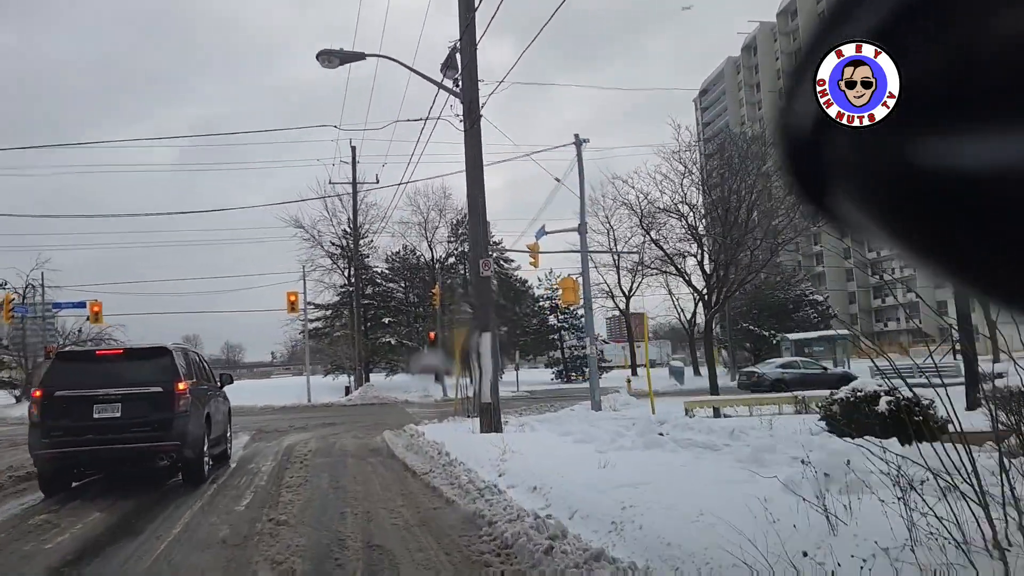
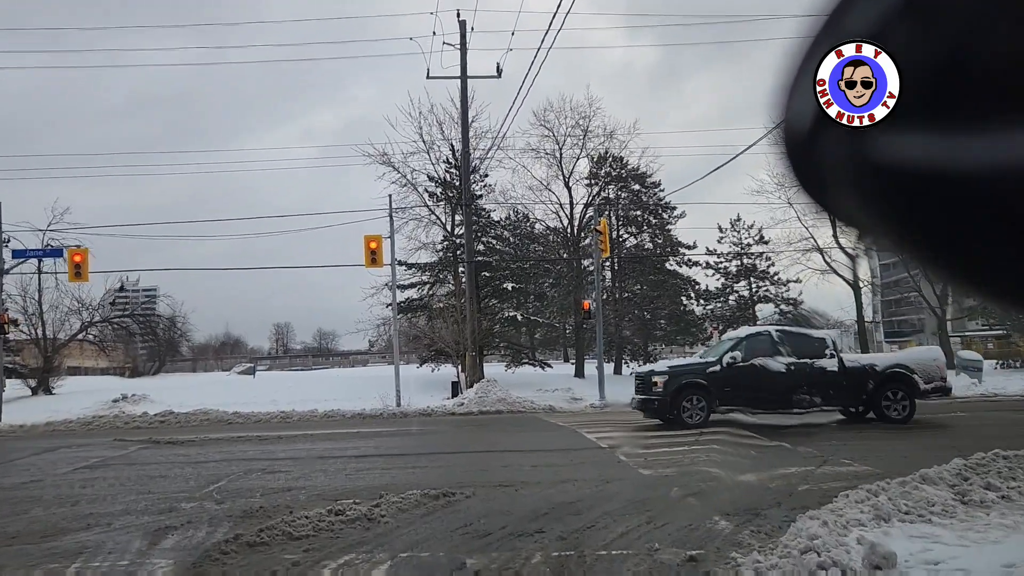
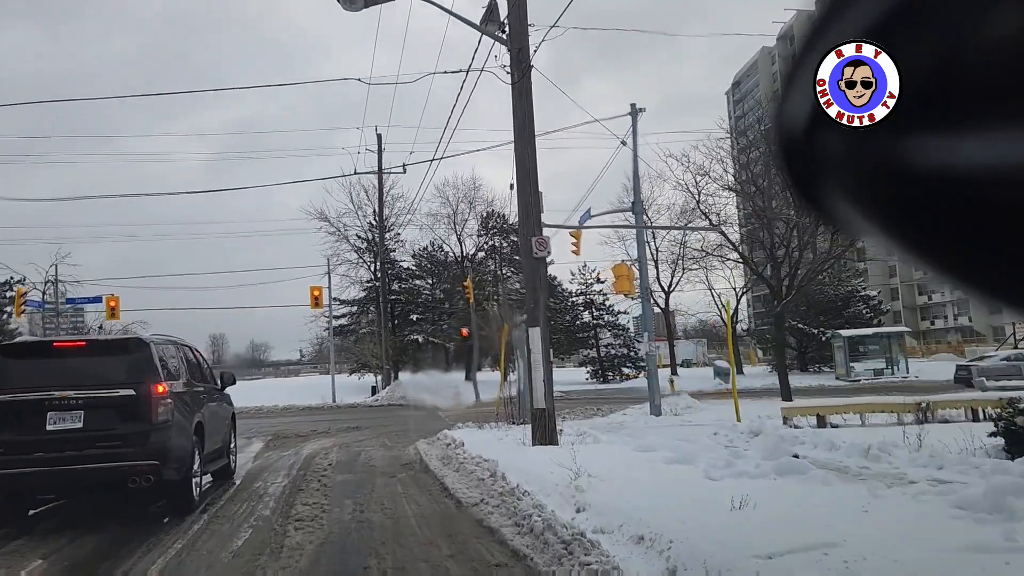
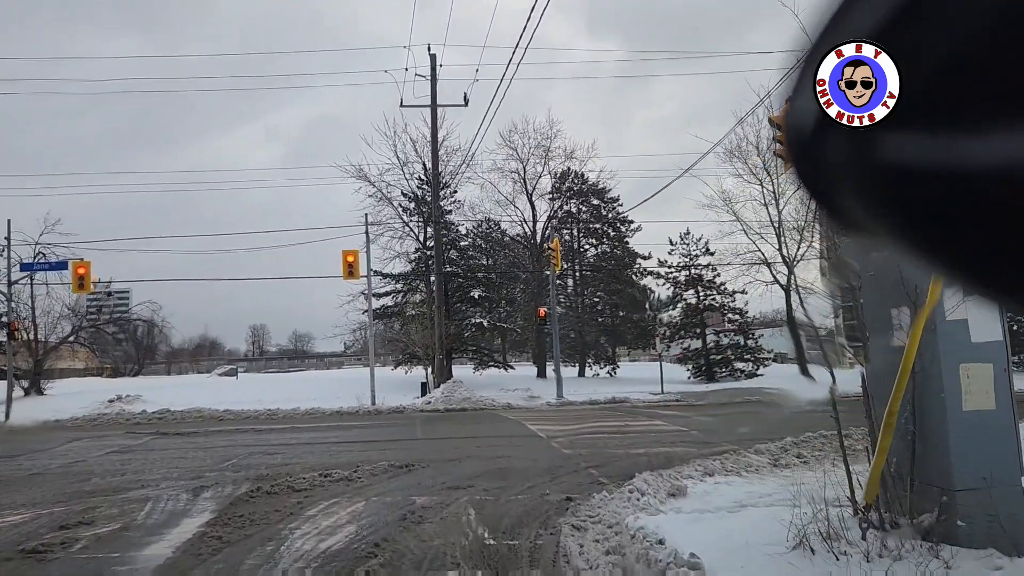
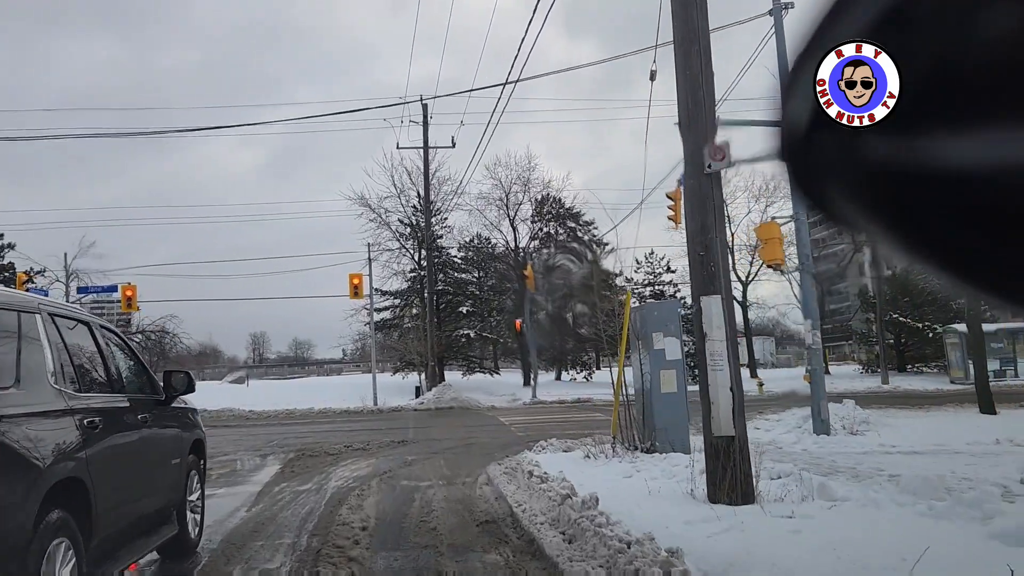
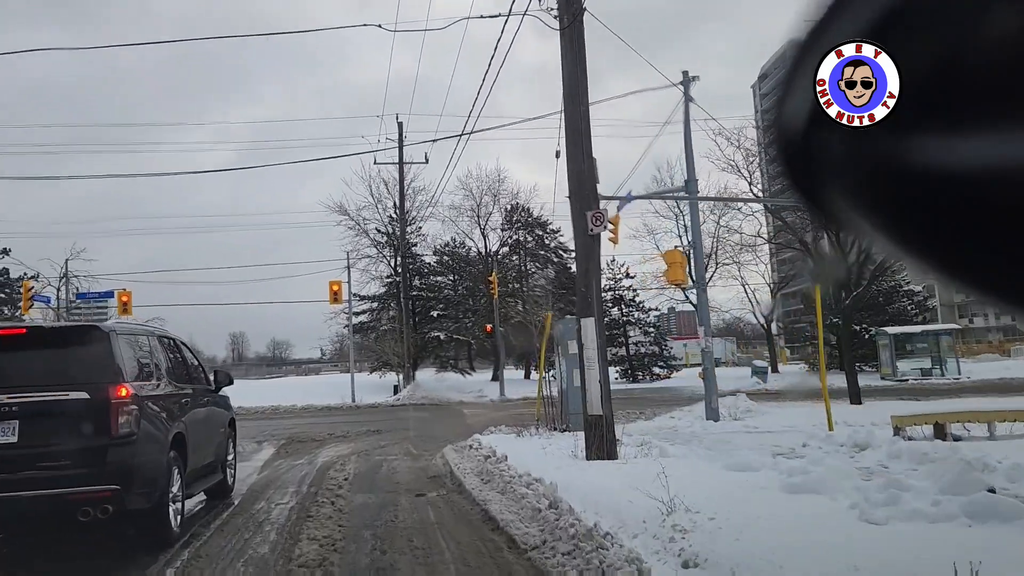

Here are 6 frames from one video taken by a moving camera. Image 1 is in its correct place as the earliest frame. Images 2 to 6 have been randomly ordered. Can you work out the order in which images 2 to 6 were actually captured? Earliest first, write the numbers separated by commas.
3, 6, 5, 4, 2
